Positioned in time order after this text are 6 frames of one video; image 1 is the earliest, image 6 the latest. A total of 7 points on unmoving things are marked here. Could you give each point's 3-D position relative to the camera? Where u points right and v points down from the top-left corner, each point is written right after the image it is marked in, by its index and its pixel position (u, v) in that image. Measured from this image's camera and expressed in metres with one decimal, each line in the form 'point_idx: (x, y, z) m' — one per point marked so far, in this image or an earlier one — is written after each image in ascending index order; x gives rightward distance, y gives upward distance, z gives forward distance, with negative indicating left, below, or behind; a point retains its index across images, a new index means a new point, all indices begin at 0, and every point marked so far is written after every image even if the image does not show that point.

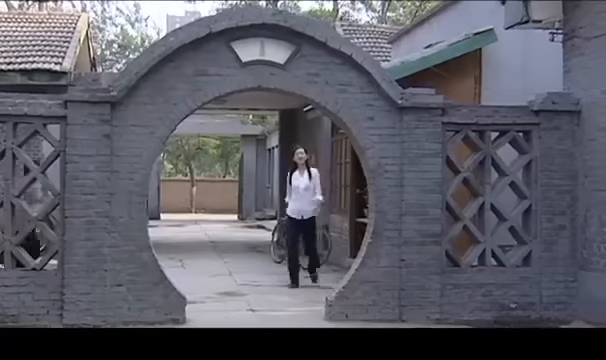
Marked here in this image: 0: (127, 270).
0: (-0.7, -0.4, +3.6) m
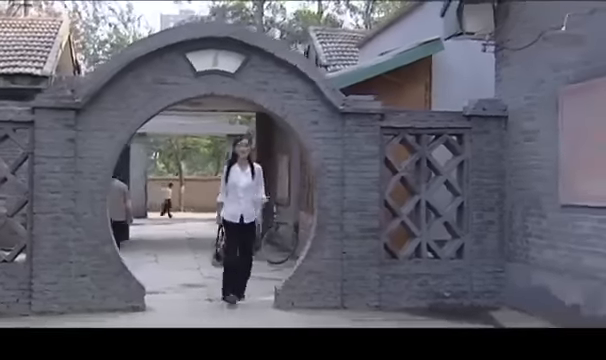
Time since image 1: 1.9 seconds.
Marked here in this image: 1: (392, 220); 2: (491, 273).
0: (-0.9, -0.4, +4.0) m
1: (+0.4, -0.2, +4.2) m
2: (+0.9, -0.4, +4.2) m
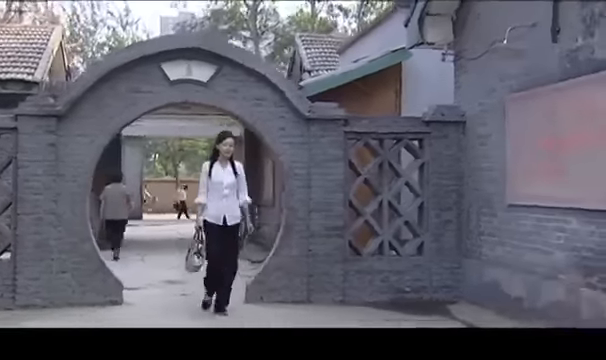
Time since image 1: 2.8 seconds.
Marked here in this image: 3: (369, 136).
0: (-1.1, -0.4, +4.2) m
1: (+0.3, -0.2, +4.5) m
2: (+0.7, -0.4, +4.4) m
3: (+0.3, +0.2, +4.5) m
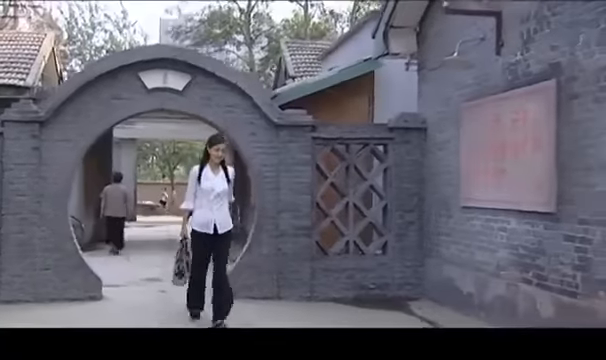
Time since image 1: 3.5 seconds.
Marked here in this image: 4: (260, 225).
0: (-1.2, -0.4, +4.5) m
1: (+0.1, -0.2, +4.7) m
2: (+0.6, -0.4, +4.7) m
3: (+0.2, +0.2, +4.7) m
4: (-0.2, -0.2, +4.7) m
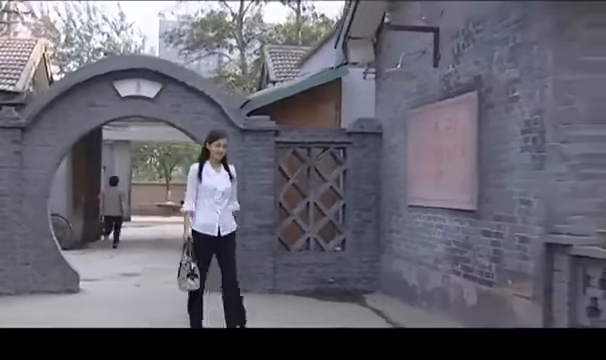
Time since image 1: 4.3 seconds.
0: (-1.4, -0.4, +4.8) m
1: (-0.1, -0.2, +5.1) m
2: (+0.4, -0.5, +5.0) m
3: (0.0, +0.2, +5.1) m
4: (-0.4, -0.2, +5.0) m
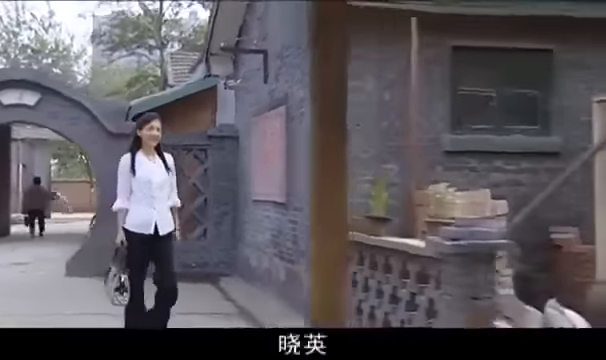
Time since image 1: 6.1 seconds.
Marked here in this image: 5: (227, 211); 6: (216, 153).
0: (-2.1, -0.4, +5.1) m
1: (-0.9, -0.2, +5.7) m
2: (-0.5, -0.4, +5.8) m
3: (-0.9, +0.2, +5.7) m
4: (-1.2, -0.2, +5.5) m
5: (-0.5, -0.2, +5.8) m
6: (-0.6, +0.2, +5.8) m
